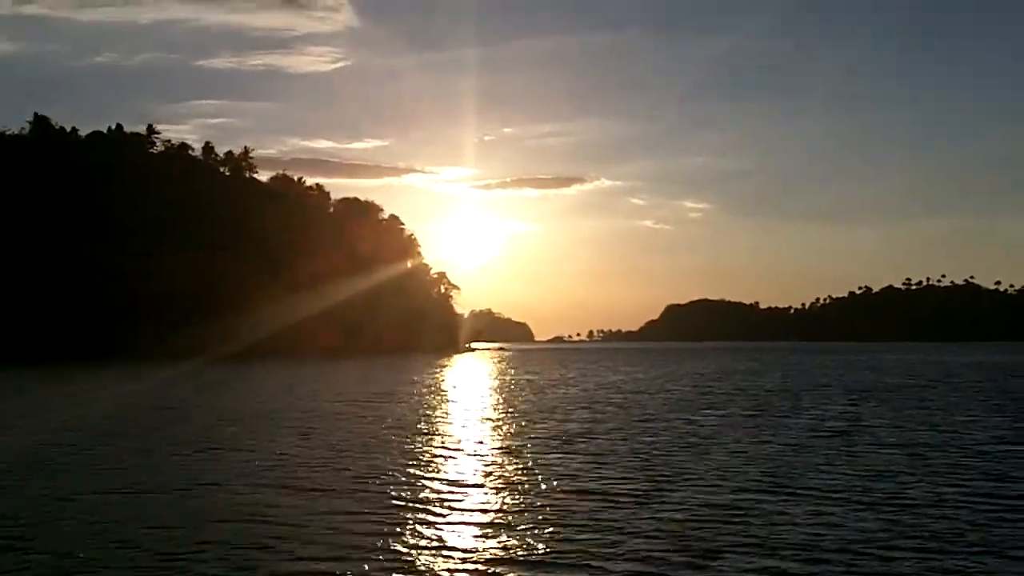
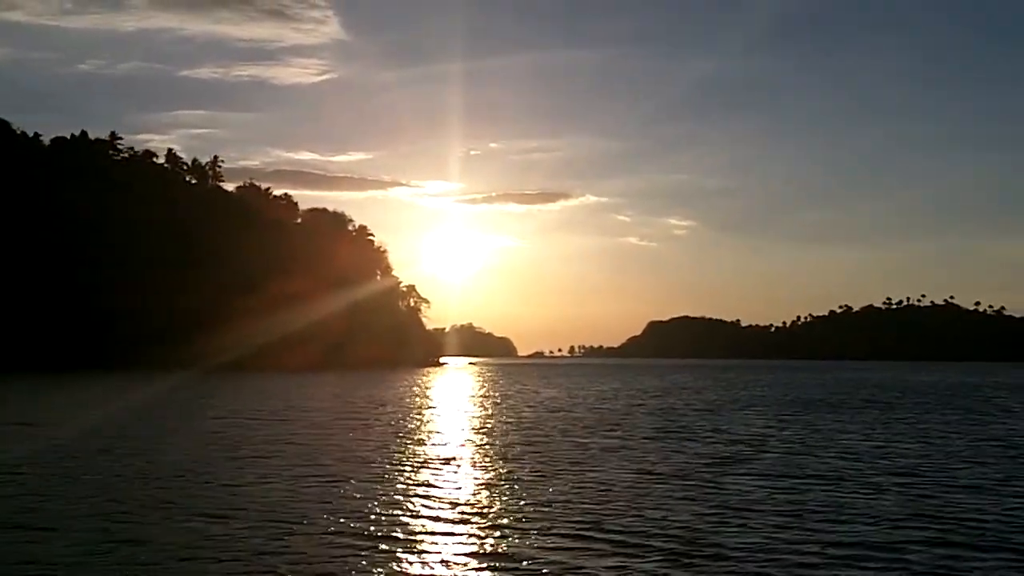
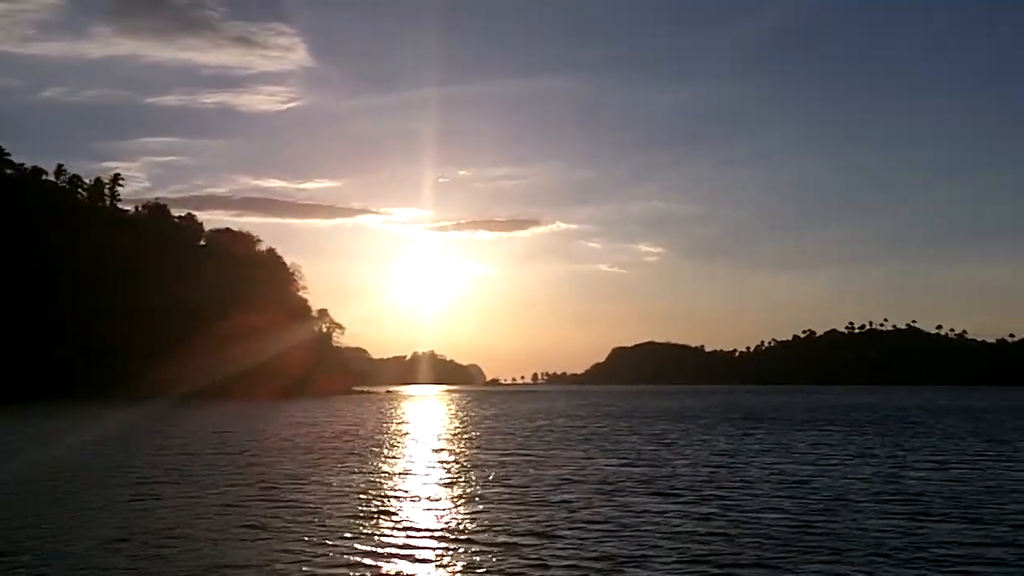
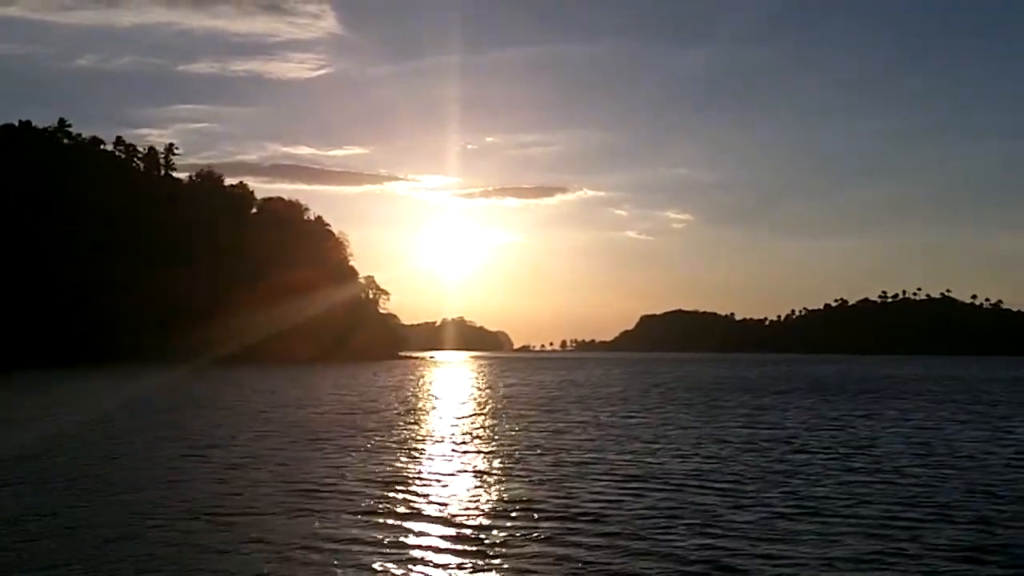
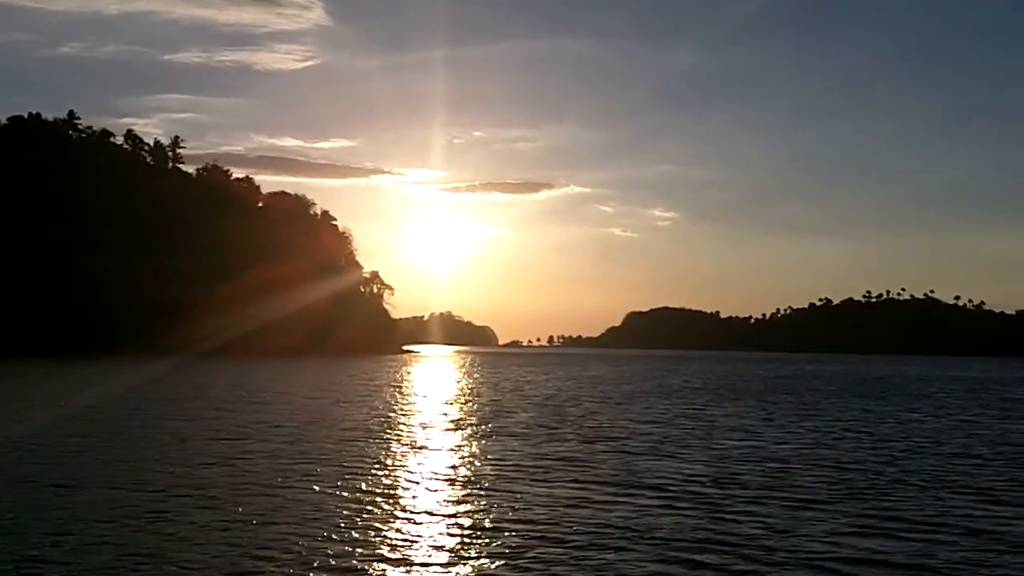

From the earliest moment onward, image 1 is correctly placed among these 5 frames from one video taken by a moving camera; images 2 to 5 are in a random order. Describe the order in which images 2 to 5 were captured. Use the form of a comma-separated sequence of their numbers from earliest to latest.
2, 5, 4, 3
